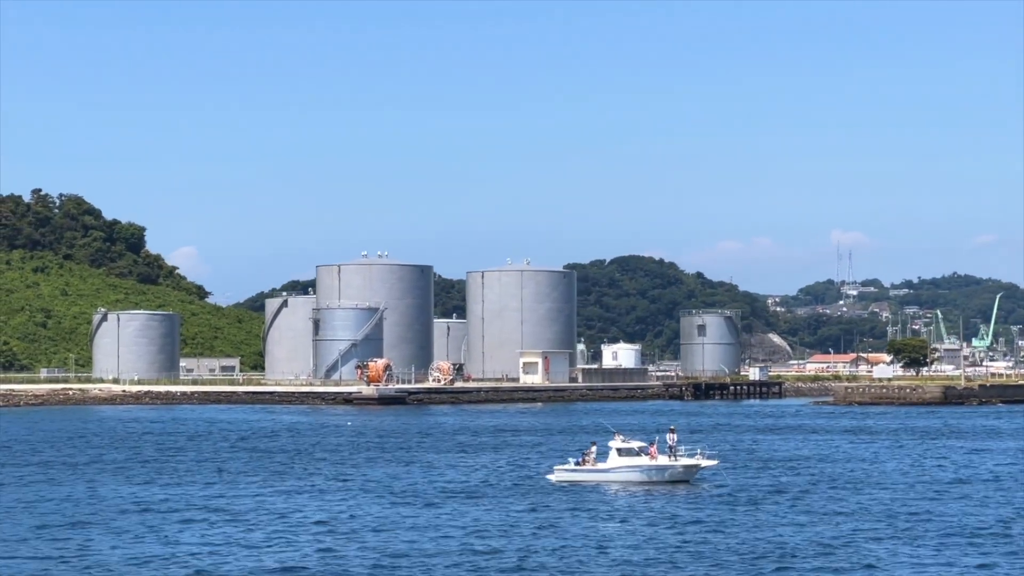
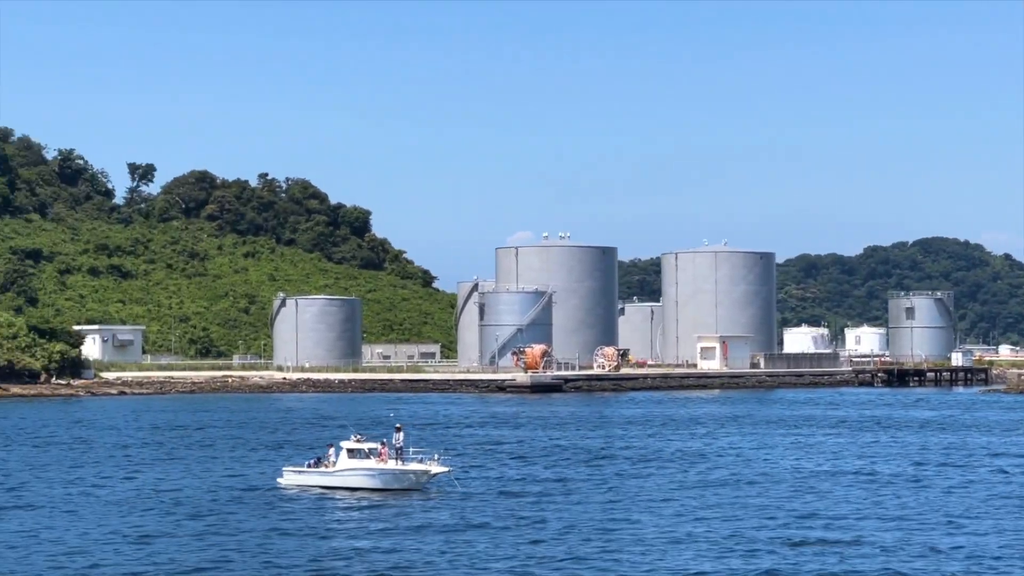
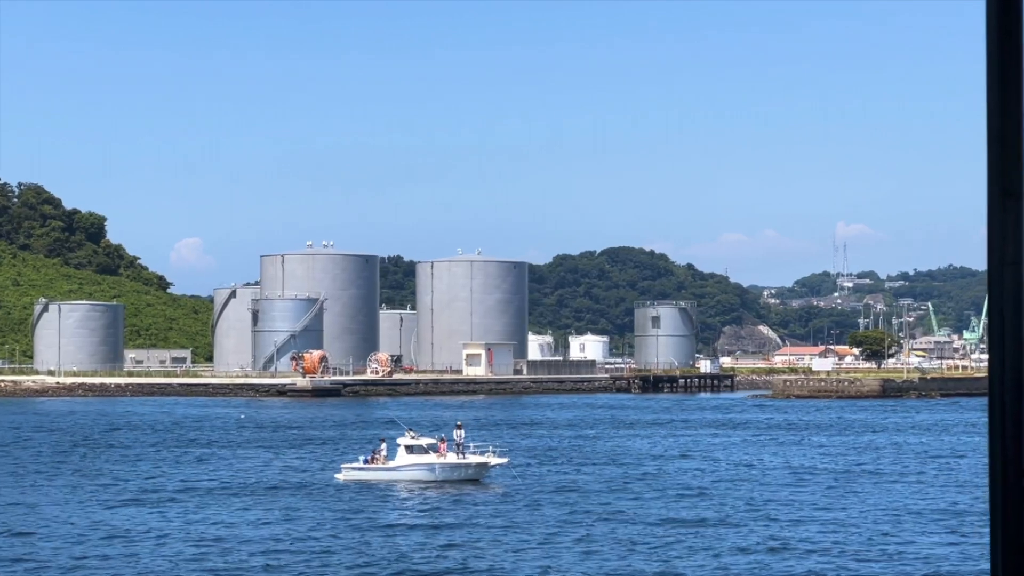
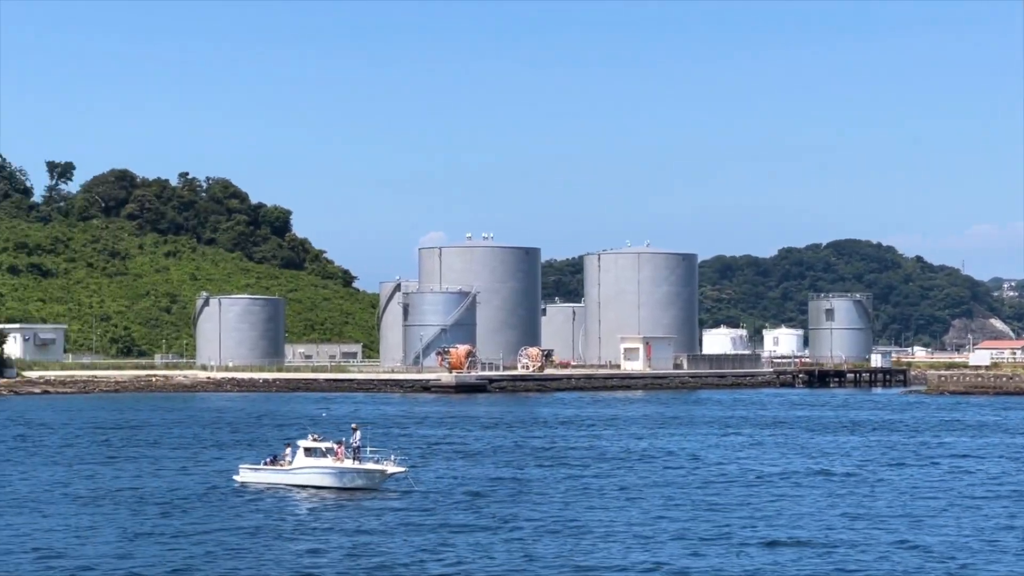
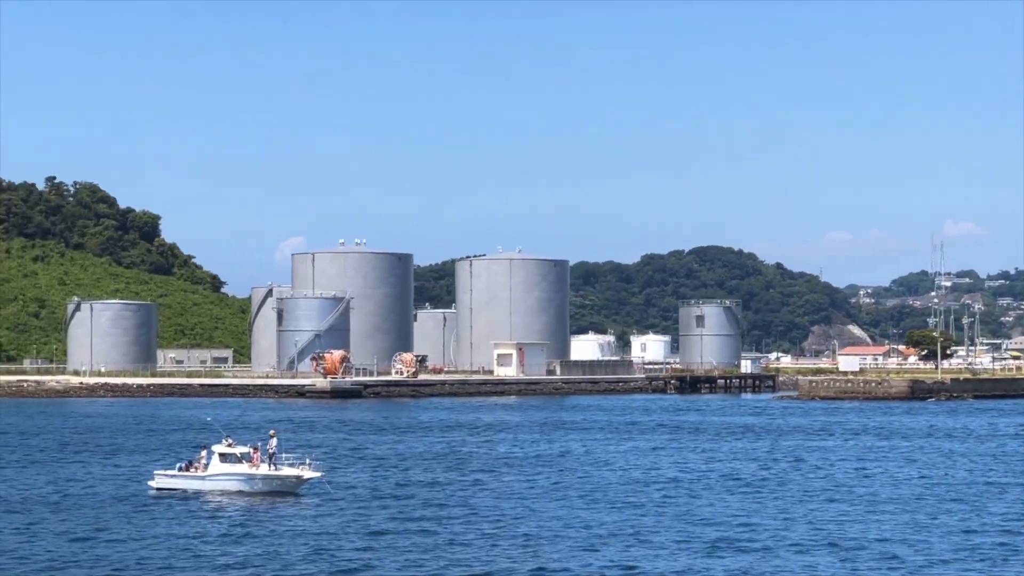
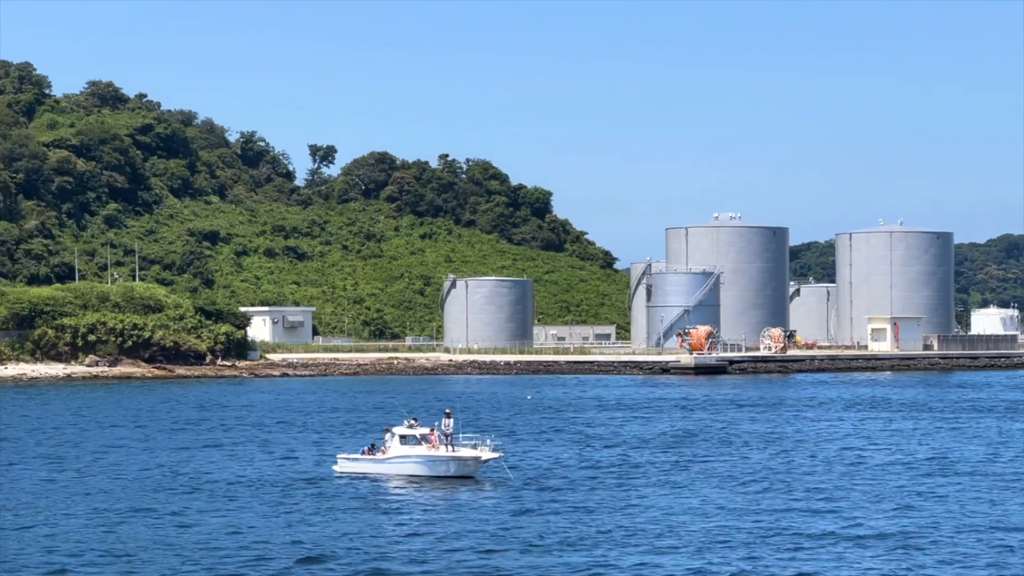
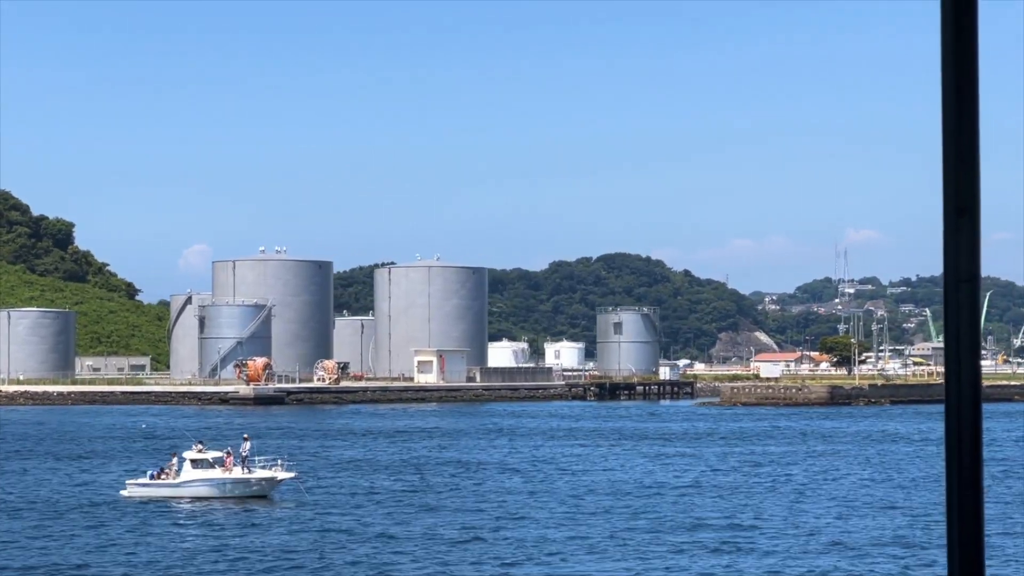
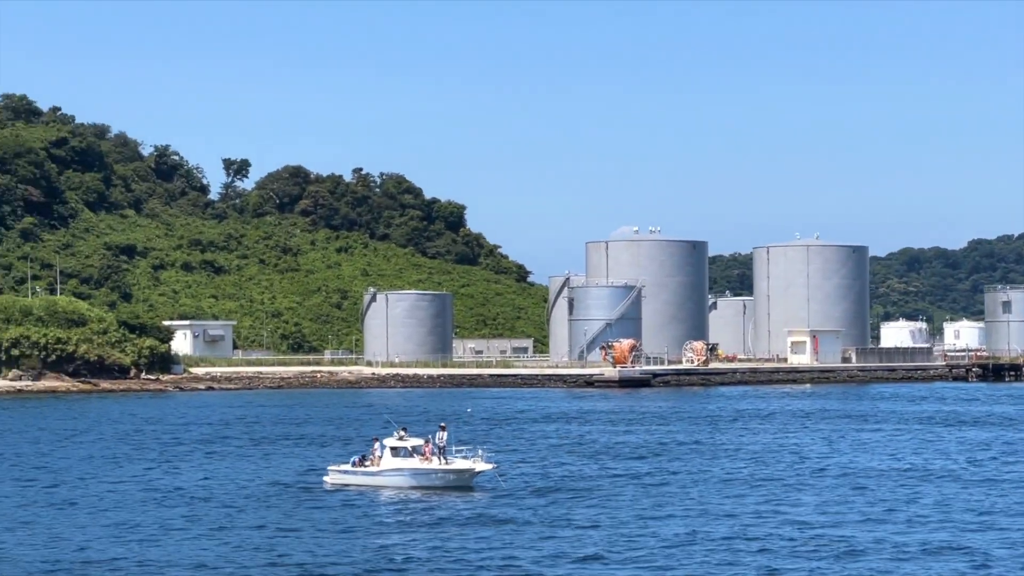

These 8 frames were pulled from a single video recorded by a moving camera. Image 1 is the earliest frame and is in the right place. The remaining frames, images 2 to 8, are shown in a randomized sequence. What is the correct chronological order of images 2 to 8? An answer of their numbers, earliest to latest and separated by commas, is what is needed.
3, 7, 5, 4, 2, 8, 6
